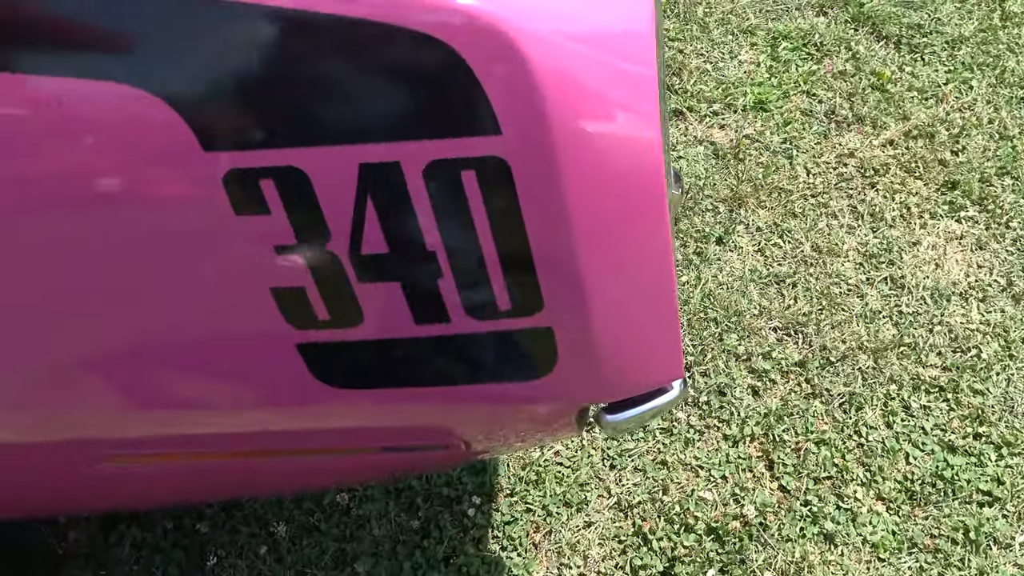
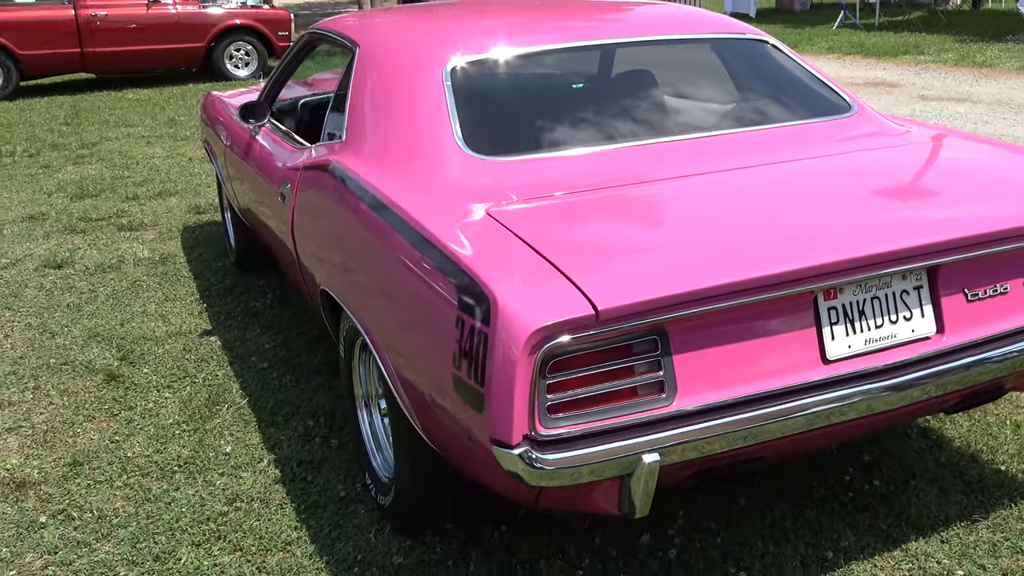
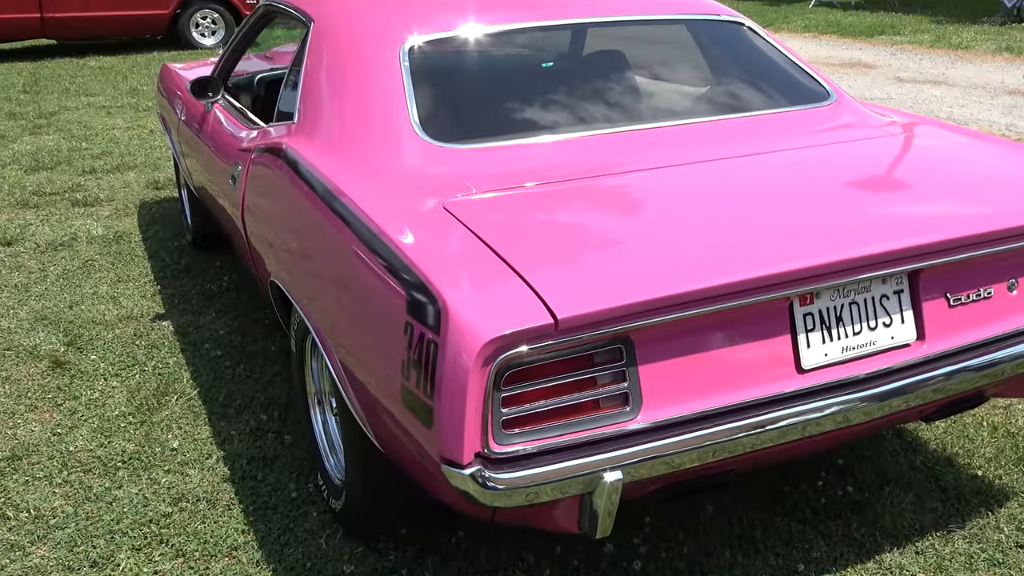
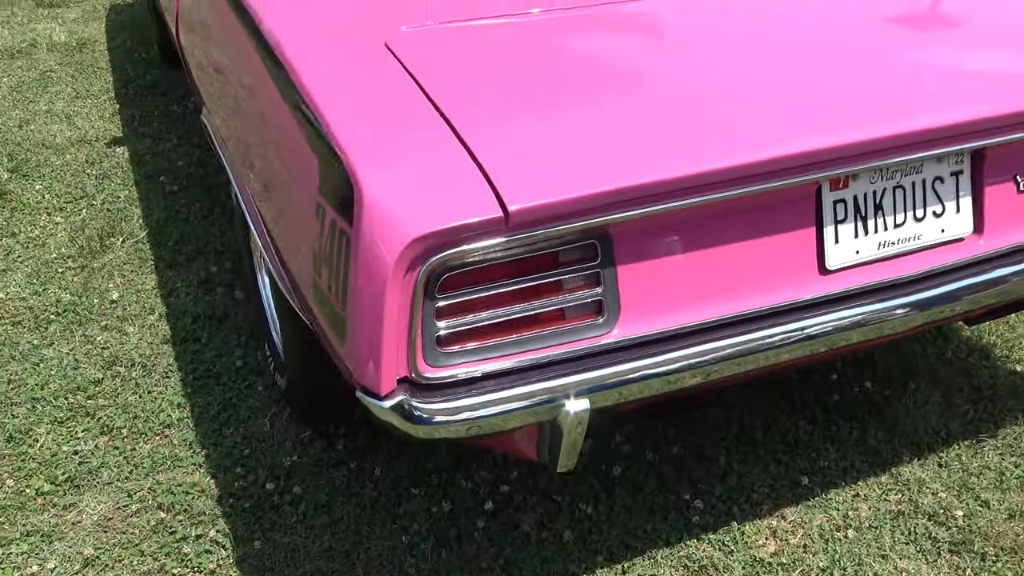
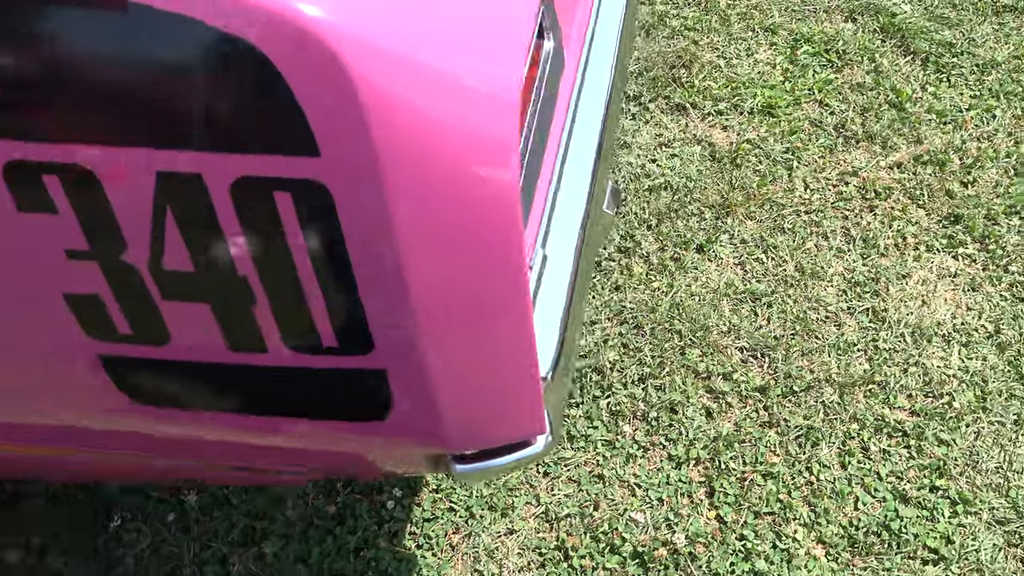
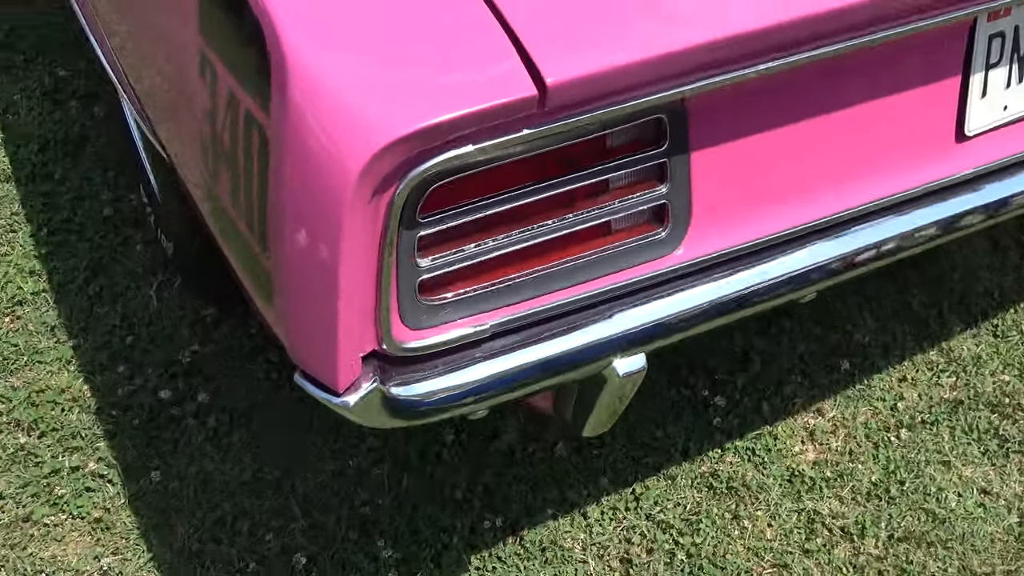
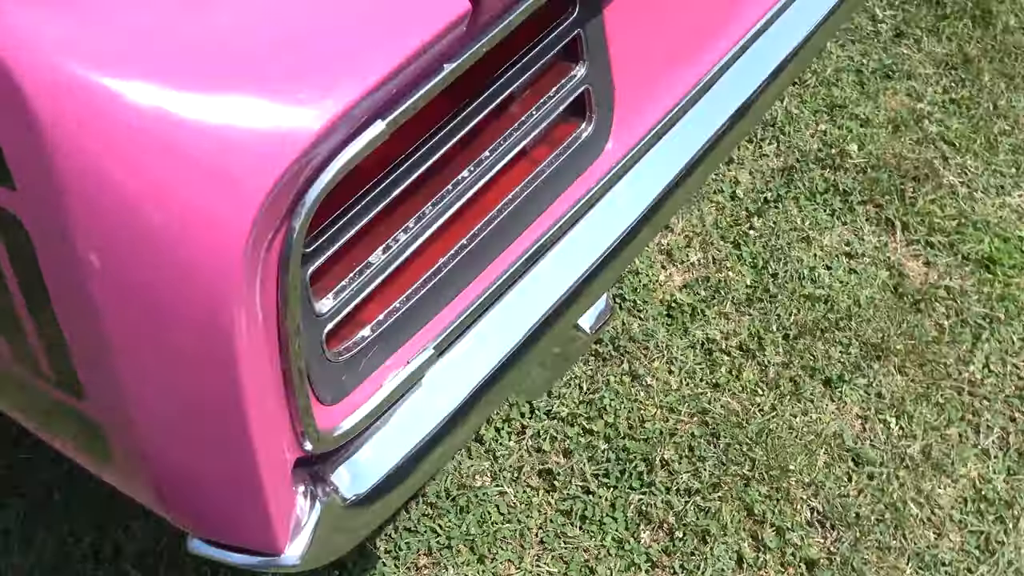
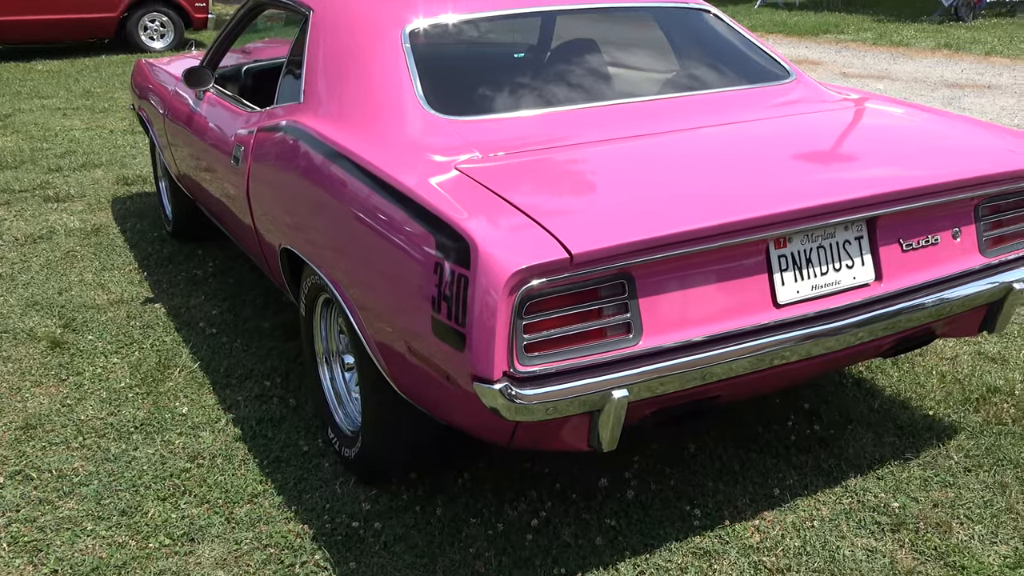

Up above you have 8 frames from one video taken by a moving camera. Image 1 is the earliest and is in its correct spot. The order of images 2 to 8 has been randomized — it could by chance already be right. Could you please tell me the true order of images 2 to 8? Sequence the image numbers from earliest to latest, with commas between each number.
5, 7, 6, 4, 3, 2, 8
